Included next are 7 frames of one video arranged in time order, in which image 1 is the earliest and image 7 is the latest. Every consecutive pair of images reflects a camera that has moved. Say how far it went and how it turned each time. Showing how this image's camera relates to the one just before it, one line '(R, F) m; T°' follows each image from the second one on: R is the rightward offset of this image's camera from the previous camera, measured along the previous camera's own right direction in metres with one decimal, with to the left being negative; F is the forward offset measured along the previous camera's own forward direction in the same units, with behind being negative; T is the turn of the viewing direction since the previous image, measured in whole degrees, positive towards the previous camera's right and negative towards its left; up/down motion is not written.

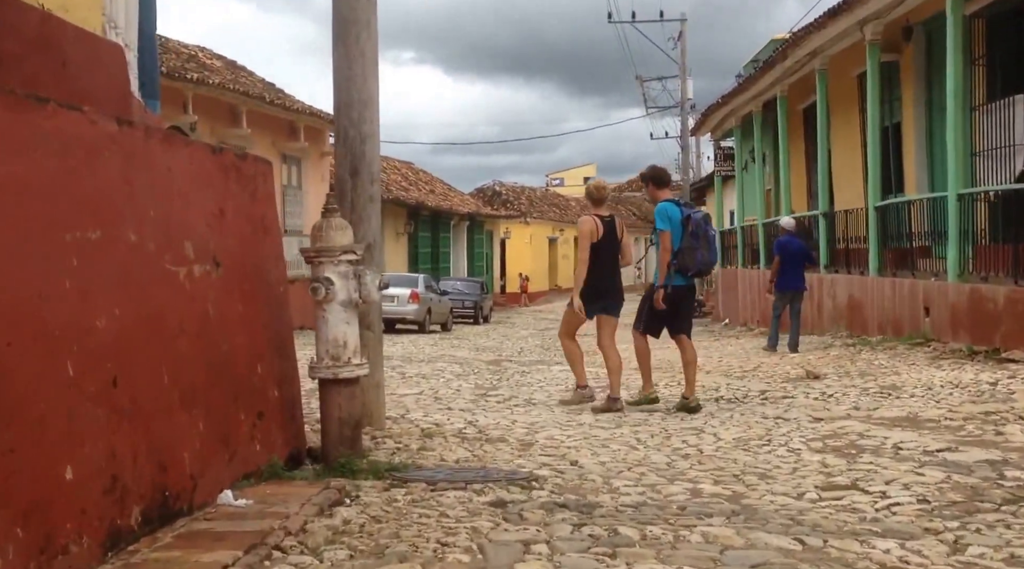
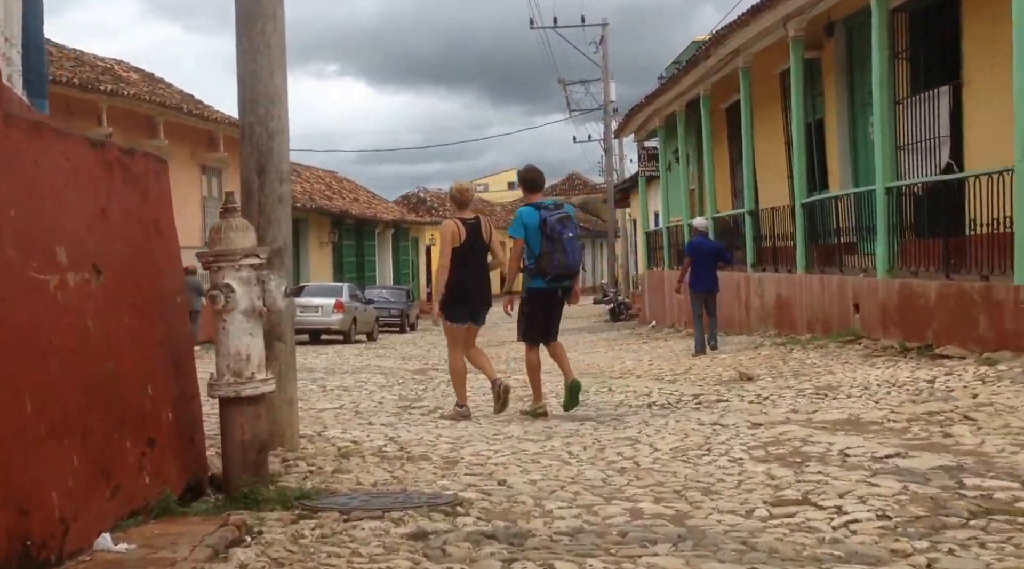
(0.0, +0.3) m; +3°
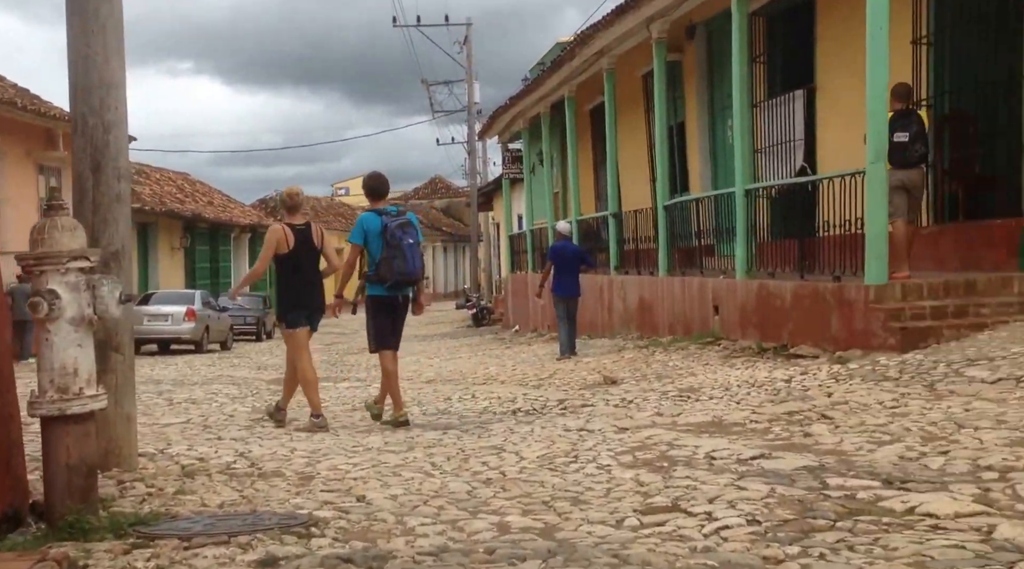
(0.0, +0.2) m; +6°
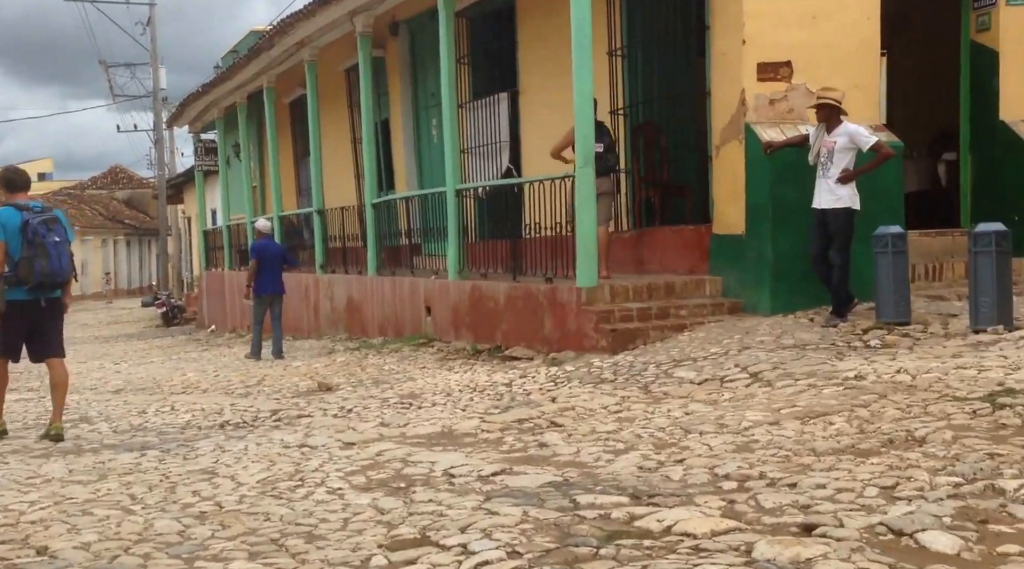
(-0.1, +0.6) m; +13°
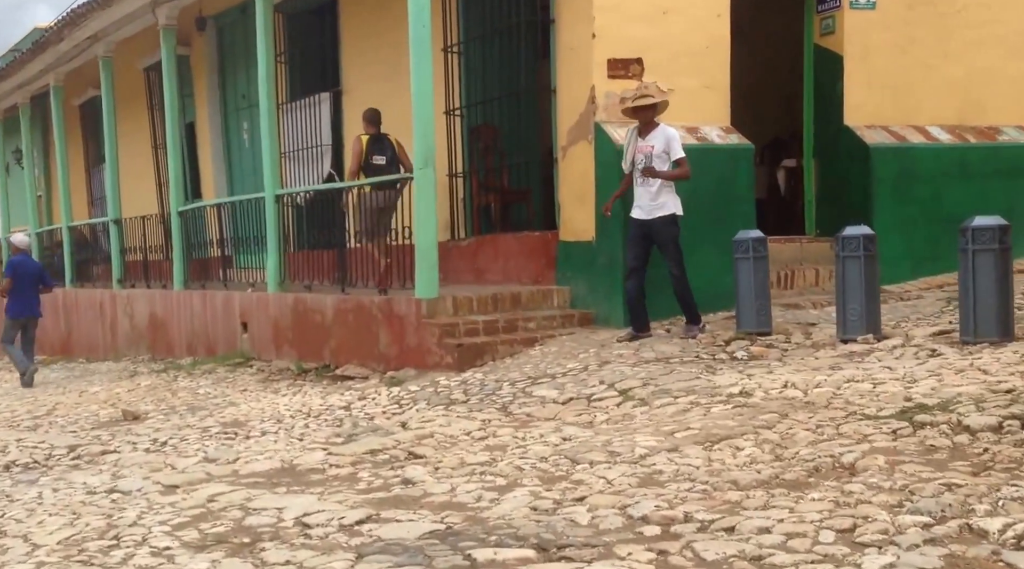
(-0.2, +0.9) m; +9°
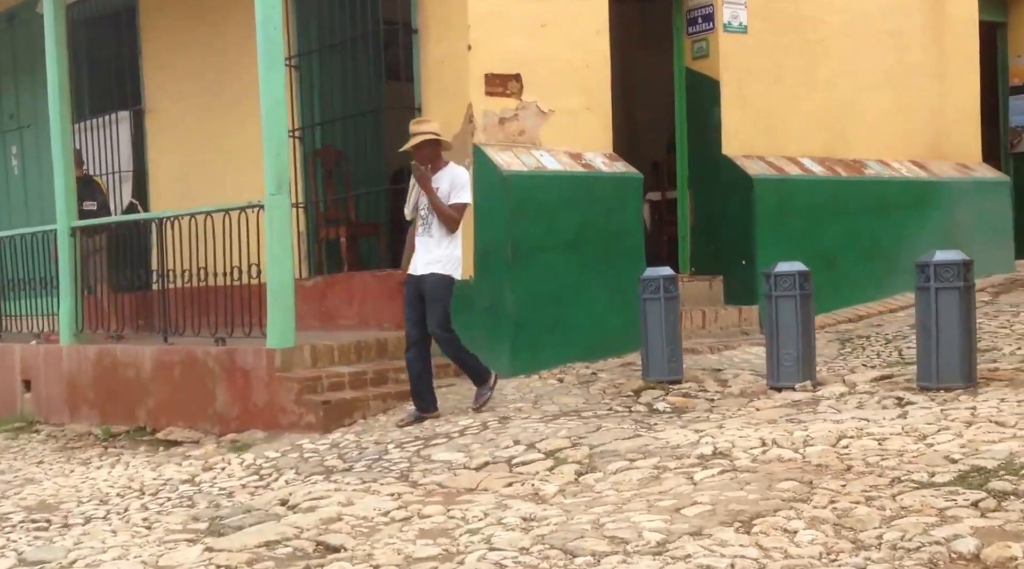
(-0.6, +1.4) m; +10°
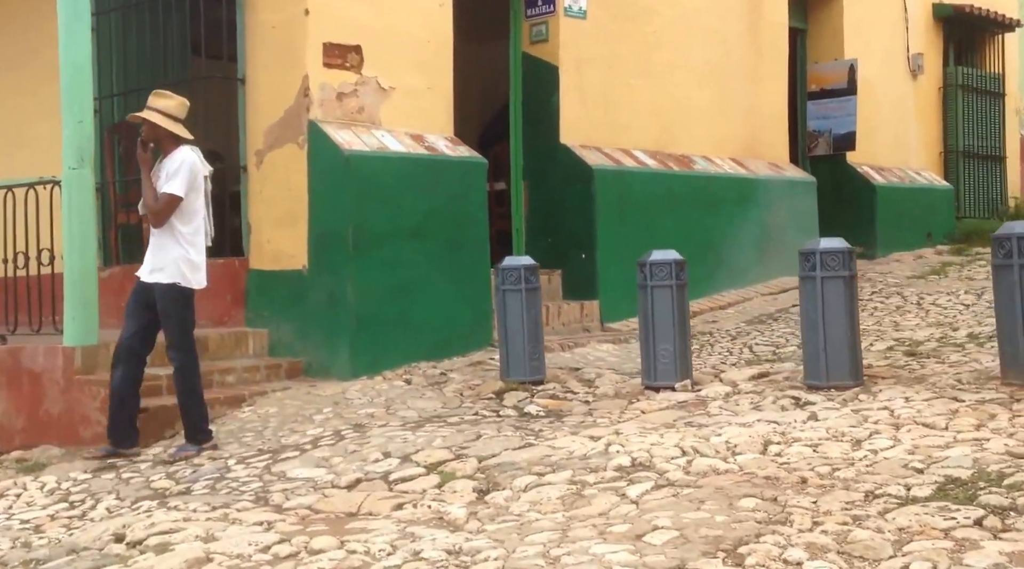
(-0.5, +0.8) m; +11°
